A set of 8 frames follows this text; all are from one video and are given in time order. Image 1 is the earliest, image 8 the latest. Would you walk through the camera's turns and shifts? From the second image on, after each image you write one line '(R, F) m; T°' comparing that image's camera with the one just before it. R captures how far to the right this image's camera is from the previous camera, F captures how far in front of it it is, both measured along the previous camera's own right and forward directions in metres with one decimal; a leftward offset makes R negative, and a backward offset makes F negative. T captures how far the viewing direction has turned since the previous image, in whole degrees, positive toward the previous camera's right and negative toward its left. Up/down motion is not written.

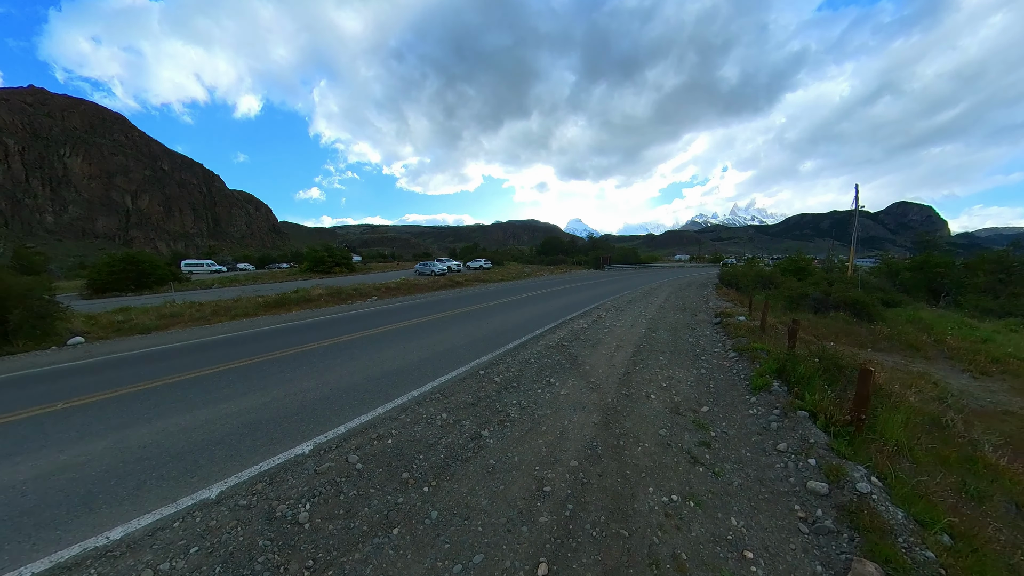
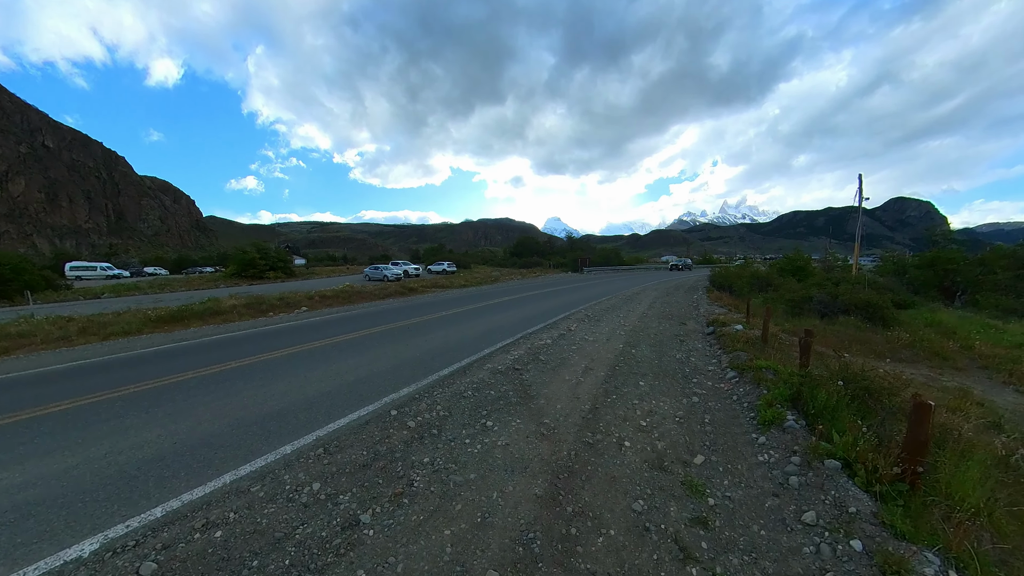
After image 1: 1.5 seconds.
(+0.9, +2.1) m; +1°
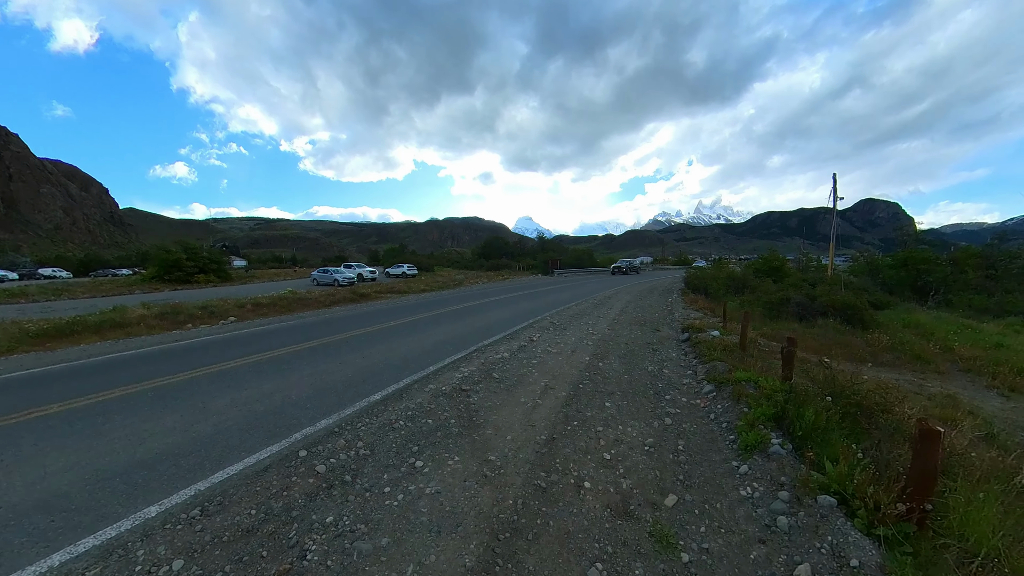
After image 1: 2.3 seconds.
(+0.5, +1.0) m; +3°
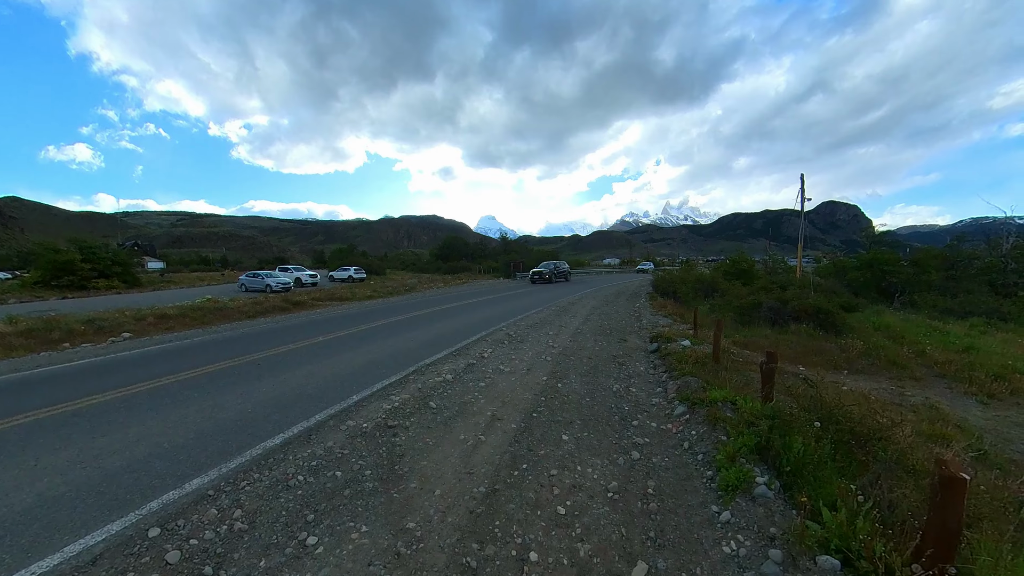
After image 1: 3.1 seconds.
(+0.4, +1.0) m; +4°
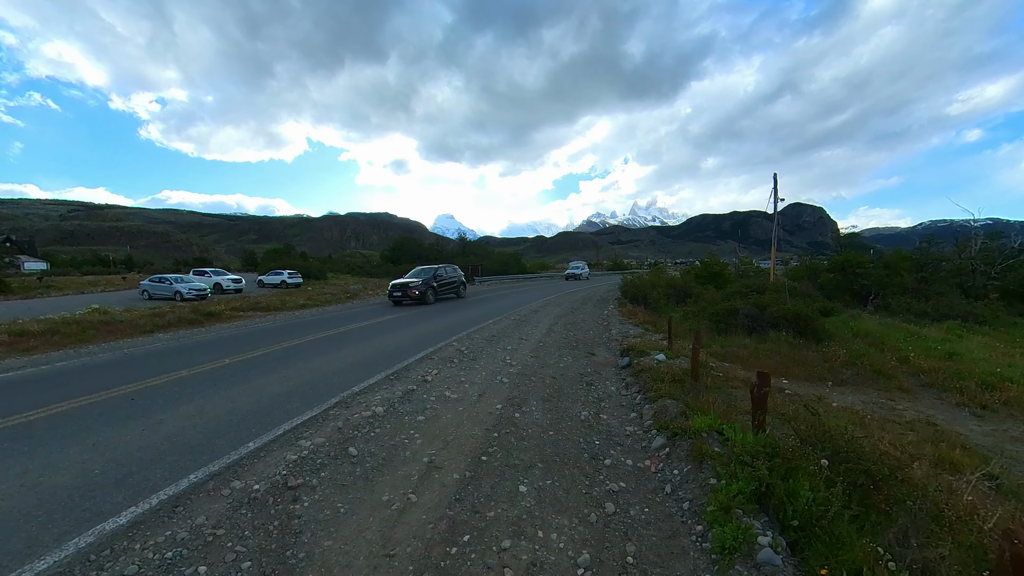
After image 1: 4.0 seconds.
(+0.3, +1.1) m; +4°
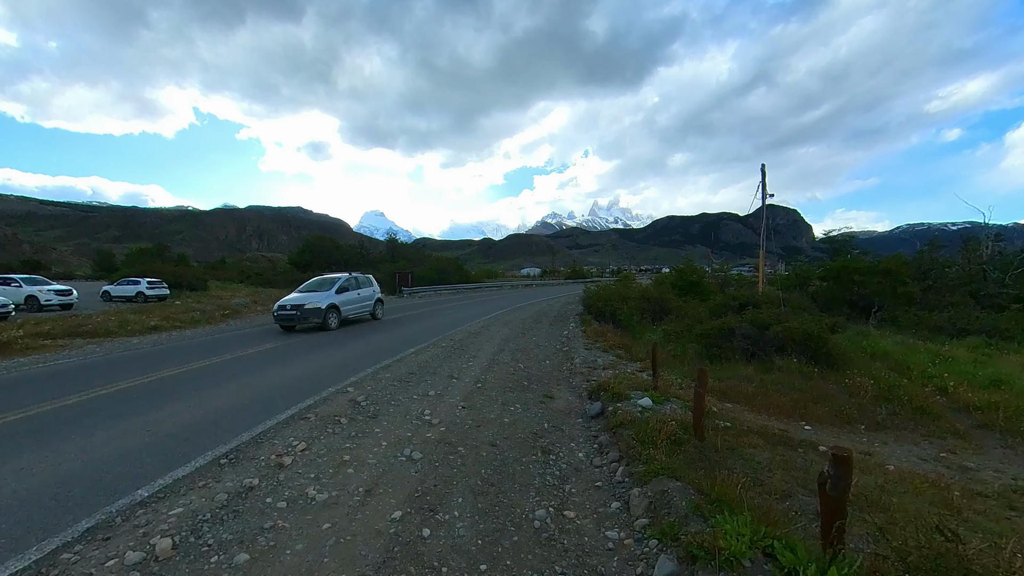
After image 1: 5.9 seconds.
(+0.4, +2.5) m; +6°
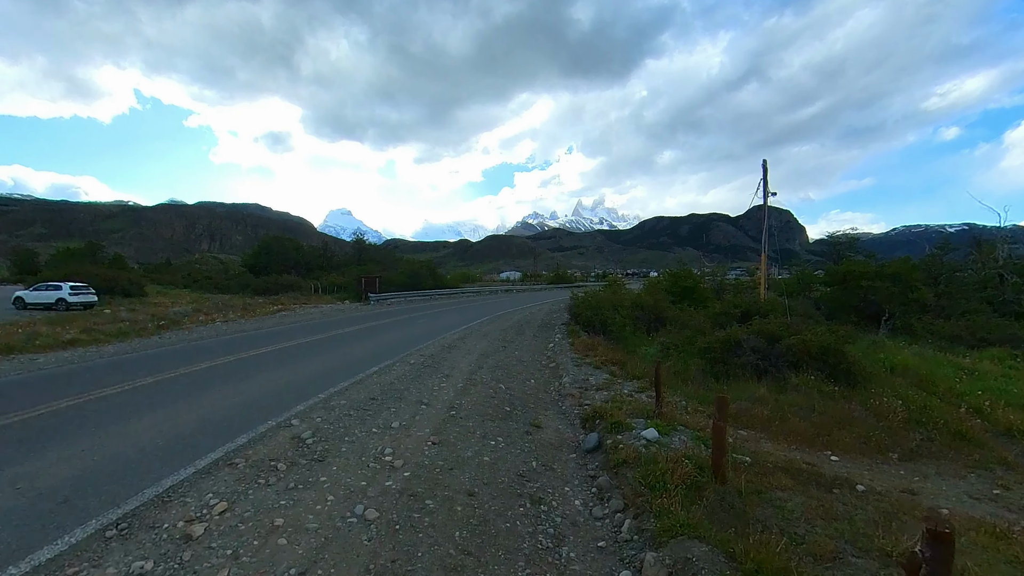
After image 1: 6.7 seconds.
(0.0, +1.0) m; +3°
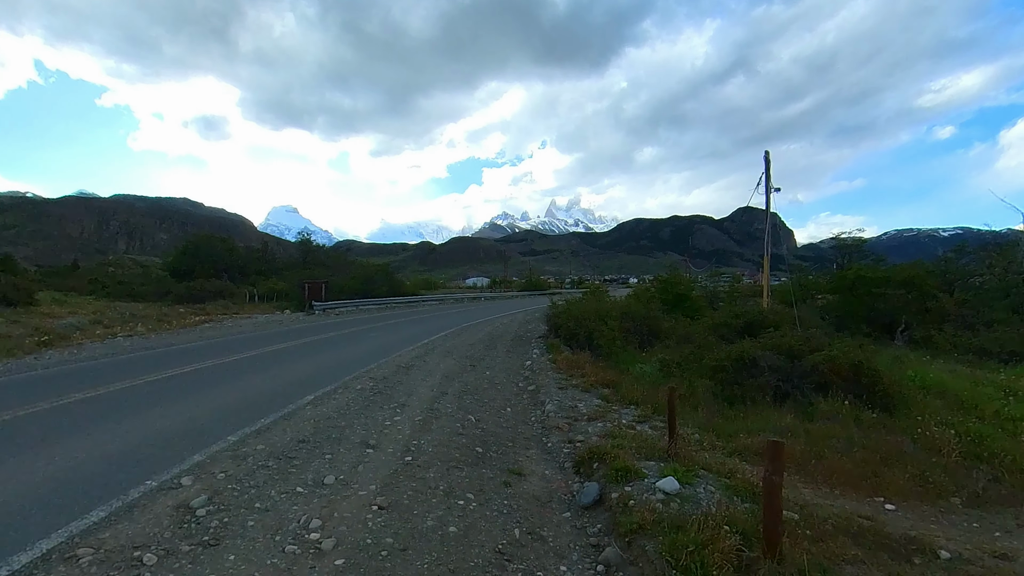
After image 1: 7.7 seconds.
(0.0, +1.3) m; +4°
